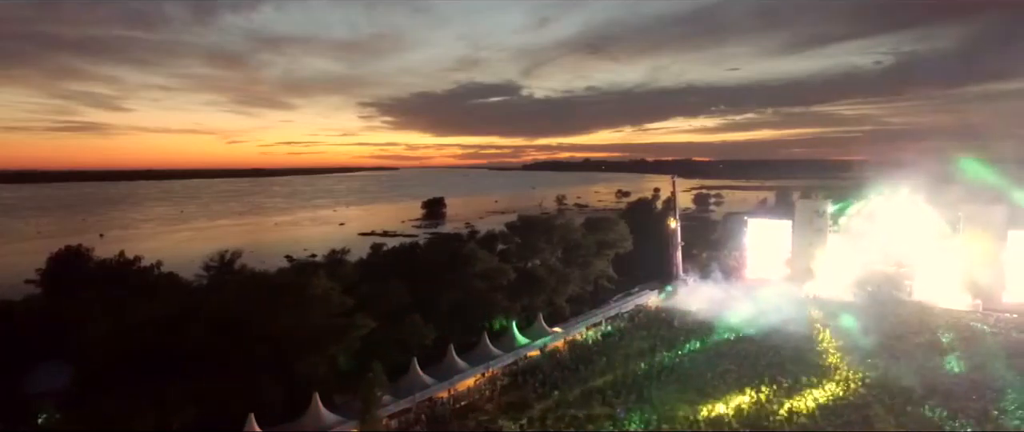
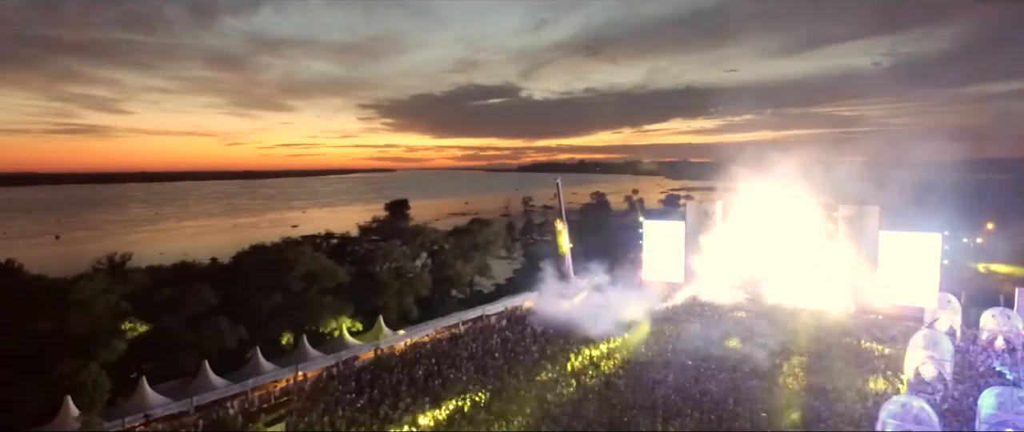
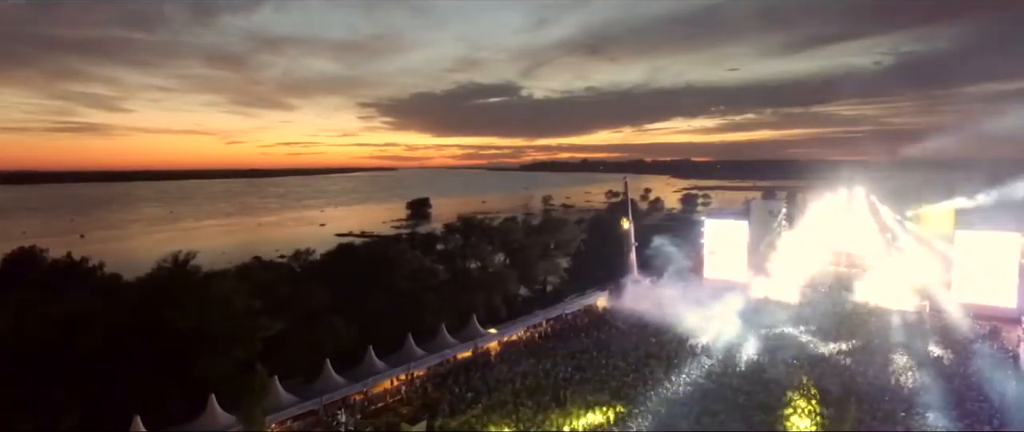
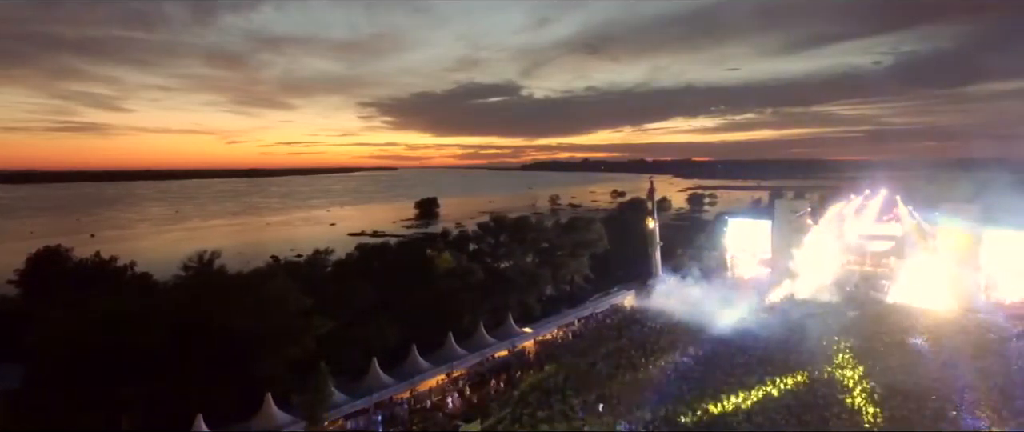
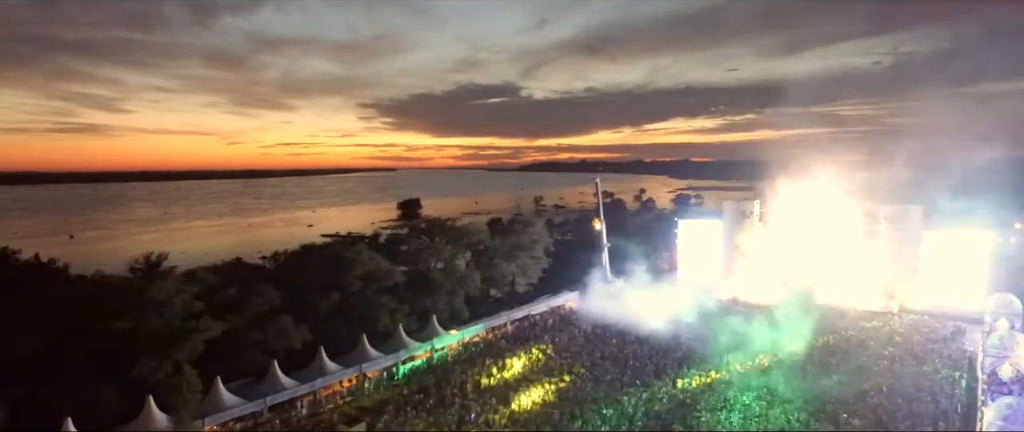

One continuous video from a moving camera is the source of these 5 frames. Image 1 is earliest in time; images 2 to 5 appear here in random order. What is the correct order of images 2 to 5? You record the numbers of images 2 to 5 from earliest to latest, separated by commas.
4, 3, 5, 2
